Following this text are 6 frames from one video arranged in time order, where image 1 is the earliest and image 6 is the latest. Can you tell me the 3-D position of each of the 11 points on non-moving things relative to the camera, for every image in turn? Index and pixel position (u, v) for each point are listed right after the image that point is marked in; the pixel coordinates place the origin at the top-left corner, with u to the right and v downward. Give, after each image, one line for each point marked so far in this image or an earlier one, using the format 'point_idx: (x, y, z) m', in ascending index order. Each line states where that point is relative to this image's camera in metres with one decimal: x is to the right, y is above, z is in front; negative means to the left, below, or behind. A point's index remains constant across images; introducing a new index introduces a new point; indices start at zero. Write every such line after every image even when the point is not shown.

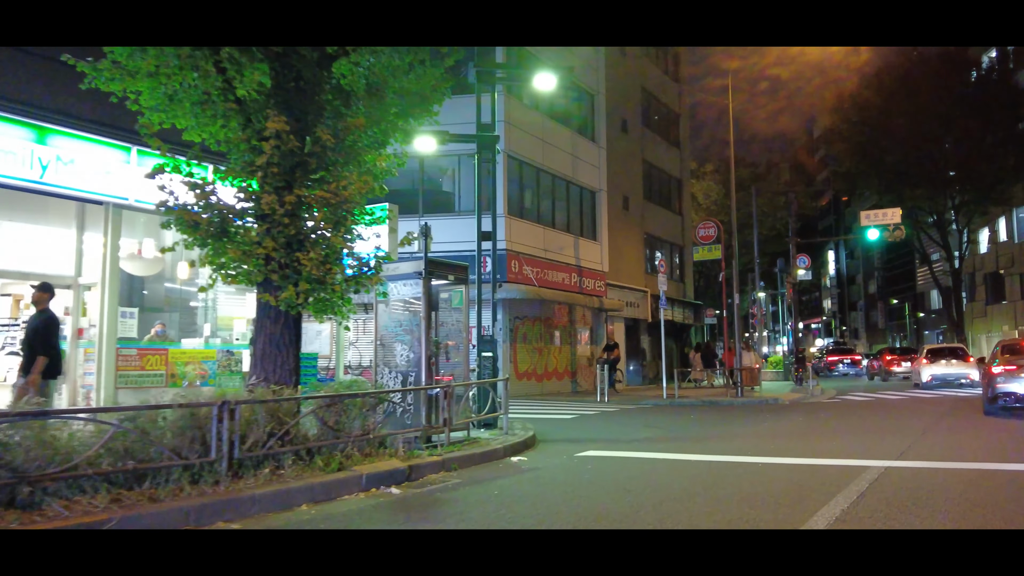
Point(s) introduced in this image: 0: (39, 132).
0: (-6.3, +2.1, +12.0) m
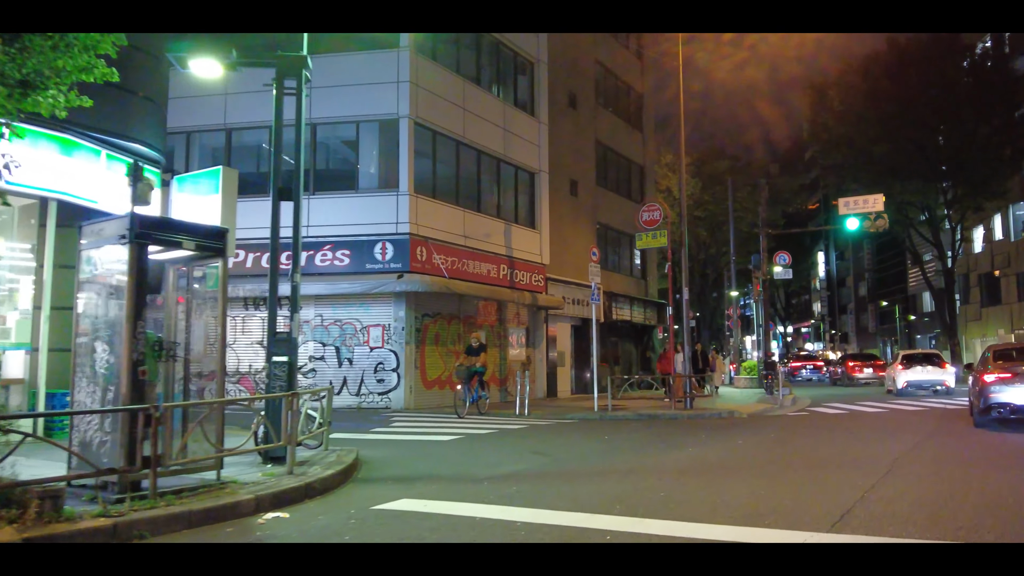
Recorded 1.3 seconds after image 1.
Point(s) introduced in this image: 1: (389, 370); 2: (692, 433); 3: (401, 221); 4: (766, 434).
0: (-8.3, +2.4, +8.4) m
1: (-2.6, -1.7, +18.6) m
2: (+3.3, -2.6, +15.8) m
3: (-2.4, +1.4, +18.8) m
4: (+4.6, -2.6, +15.9) m
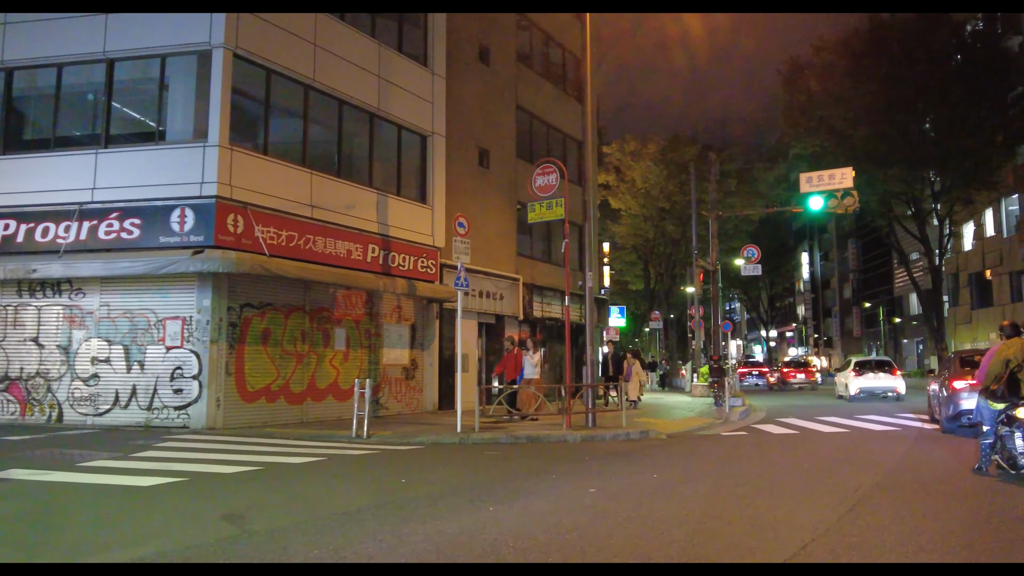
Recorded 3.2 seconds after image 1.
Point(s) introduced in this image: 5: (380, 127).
0: (-10.8, +2.8, +3.9) m
1: (-5.1, -1.4, +14.2) m
2: (+0.8, -2.3, +11.4) m
3: (-4.9, +1.7, +14.3) m
4: (+2.0, -2.3, +11.4) m
5: (-2.7, +3.3, +18.4) m
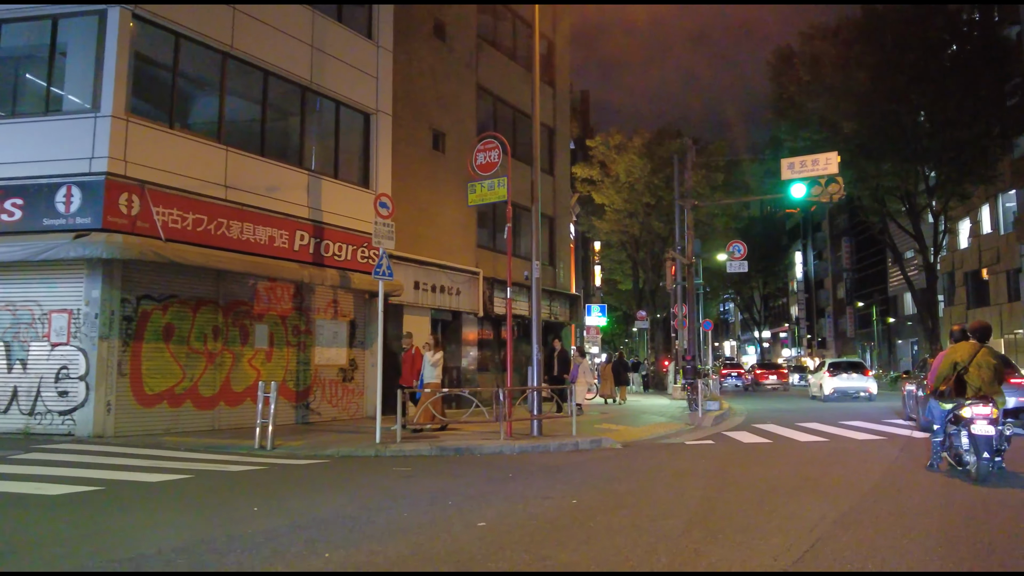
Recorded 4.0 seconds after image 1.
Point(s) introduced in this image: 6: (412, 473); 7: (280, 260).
0: (-11.7, +2.9, +2.2) m
1: (-6.1, -1.3, +12.5) m
2: (-0.2, -2.1, +9.7) m
3: (-5.8, +1.9, +12.6) m
4: (+1.1, -2.2, +9.7) m
5: (-3.7, +3.5, +16.7) m
6: (-1.1, -2.1, +10.4) m
7: (-3.9, +0.5, +15.2) m
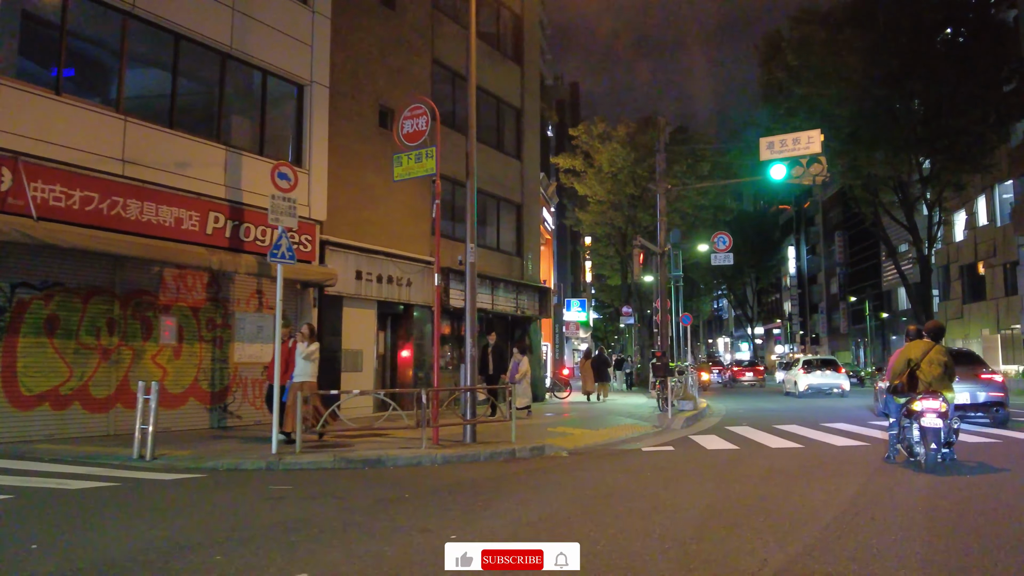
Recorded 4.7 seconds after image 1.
0: (-12.6, +3.1, +0.5) m
1: (-7.0, -1.1, +10.8) m
2: (-1.1, -2.0, +8.0) m
3: (-6.8, +2.0, +11.0) m
4: (+0.2, -2.0, +8.1) m
5: (-4.6, +3.6, +15.0) m
6: (-2.1, -2.0, +8.8) m
7: (-4.9, +0.7, +13.6) m
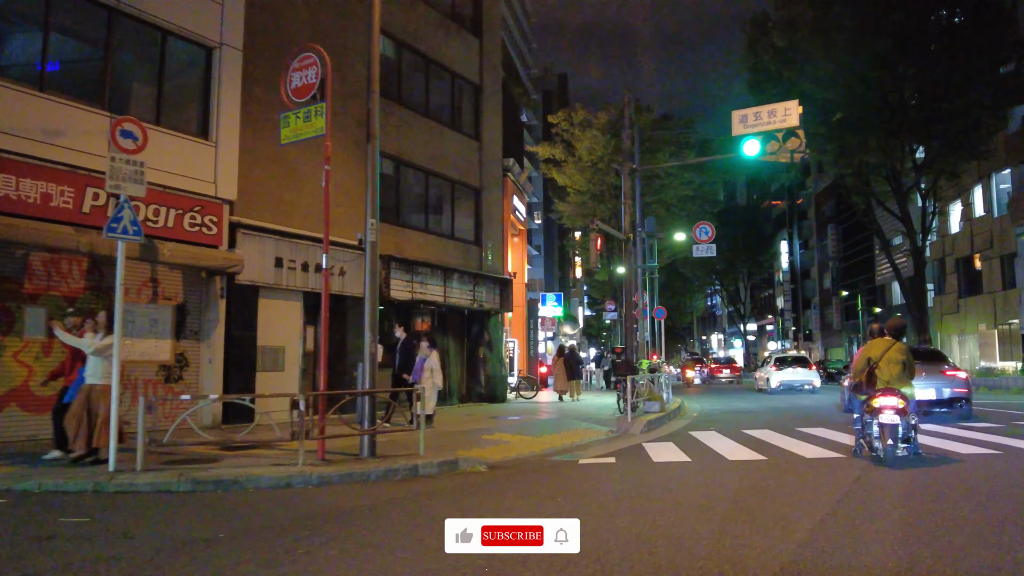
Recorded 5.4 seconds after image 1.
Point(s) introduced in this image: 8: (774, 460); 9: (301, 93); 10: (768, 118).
0: (-13.6, +3.2, -1.3) m
1: (-8.0, -0.9, +9.0) m
2: (-2.1, -1.8, +6.2) m
3: (-7.8, +2.2, +9.1) m
4: (-0.8, -1.9, +6.3) m
5: (-5.7, +3.8, +13.2) m
6: (-3.1, -1.8, +7.0) m
7: (-5.9, +0.8, +11.7) m
8: (+3.1, -2.1, +10.9) m
9: (-2.3, +2.2, +10.1) m
10: (+4.9, +3.2, +17.0) m
